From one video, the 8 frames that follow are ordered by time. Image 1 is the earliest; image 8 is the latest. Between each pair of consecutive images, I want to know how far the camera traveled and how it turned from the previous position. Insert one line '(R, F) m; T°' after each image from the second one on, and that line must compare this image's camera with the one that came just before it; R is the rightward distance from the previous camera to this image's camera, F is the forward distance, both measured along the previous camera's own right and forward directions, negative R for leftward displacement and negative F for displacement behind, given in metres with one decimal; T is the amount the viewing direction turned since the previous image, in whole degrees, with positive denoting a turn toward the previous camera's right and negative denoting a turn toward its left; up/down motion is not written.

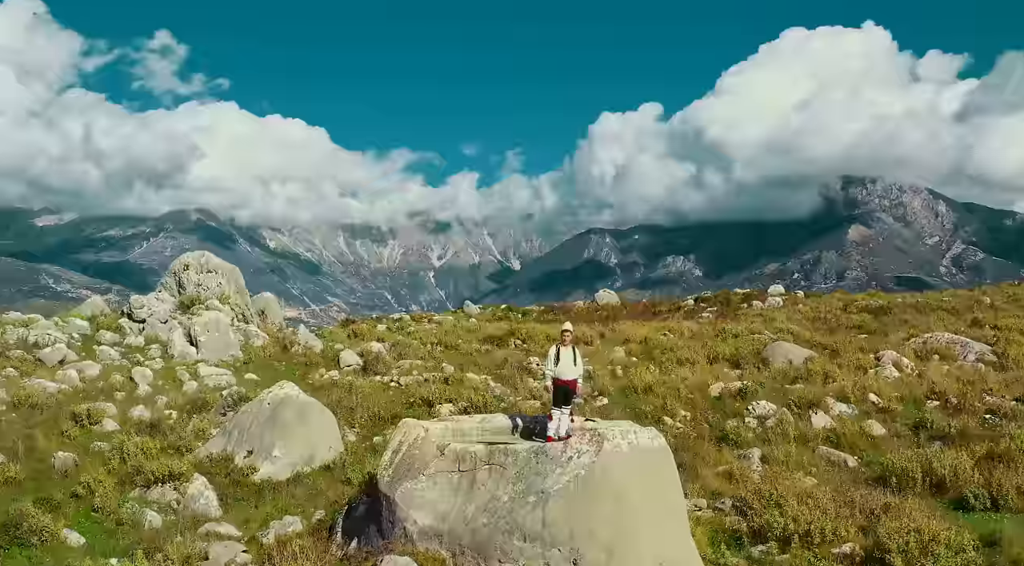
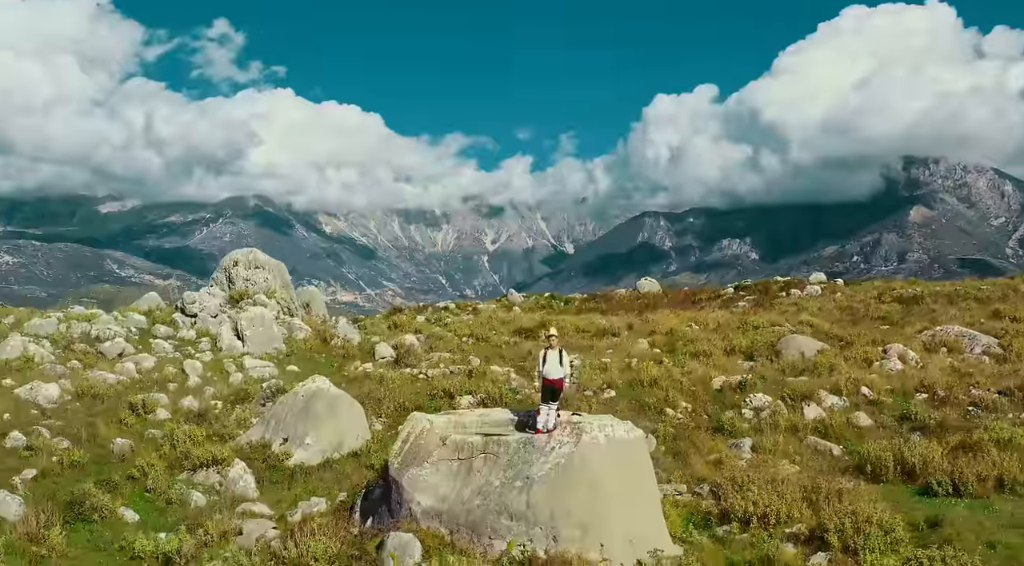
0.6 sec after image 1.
(+1.0, -1.7) m; -3°
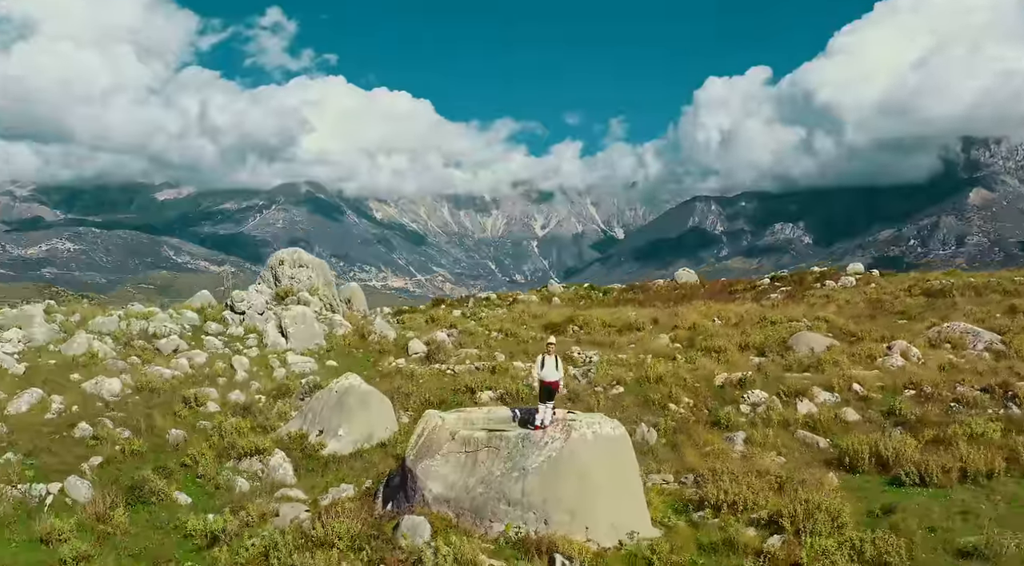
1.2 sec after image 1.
(+0.9, -1.9) m; -3°
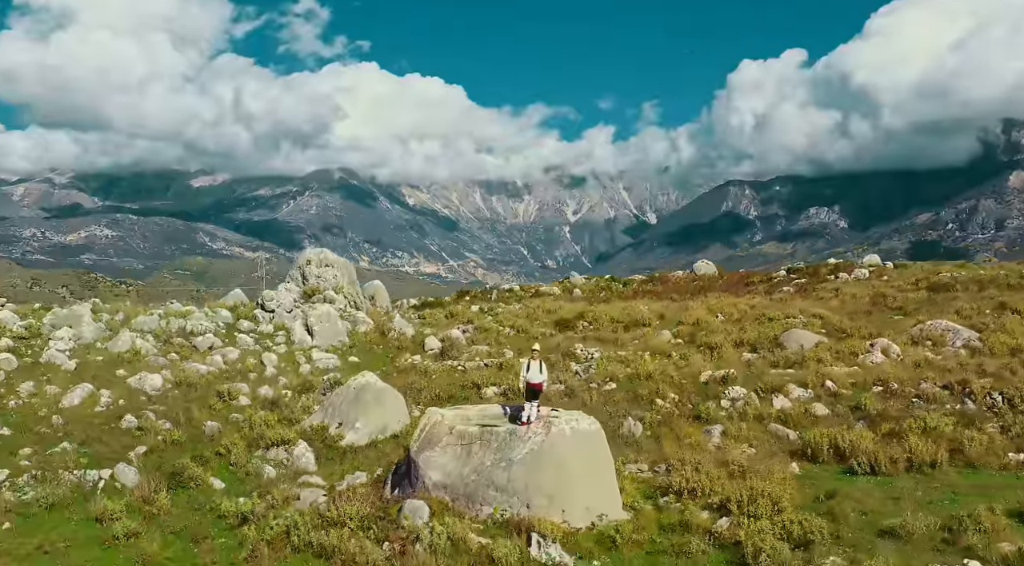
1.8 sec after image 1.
(+0.9, -2.4) m; -2°
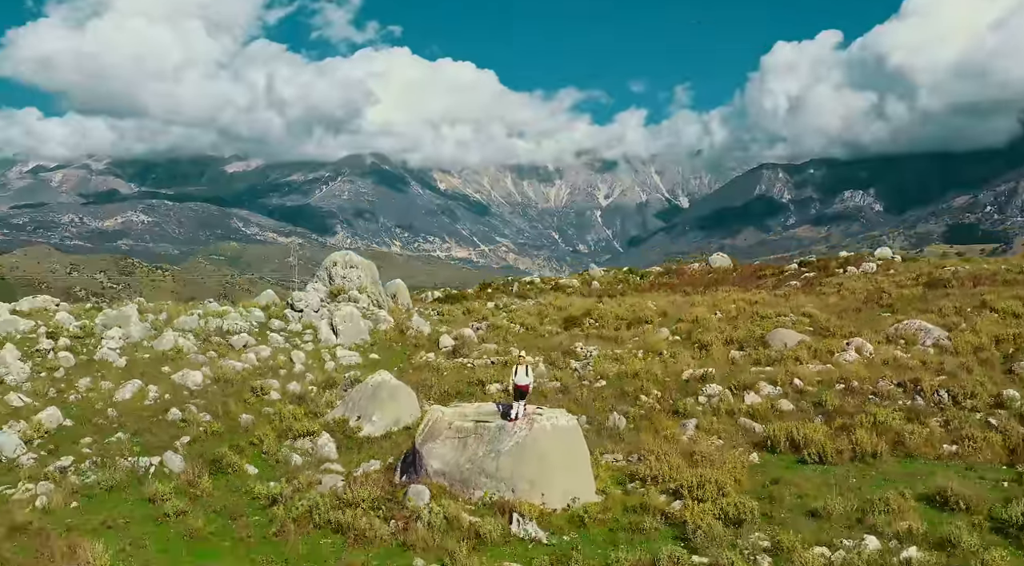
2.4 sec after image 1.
(+1.0, -3.1) m; -2°
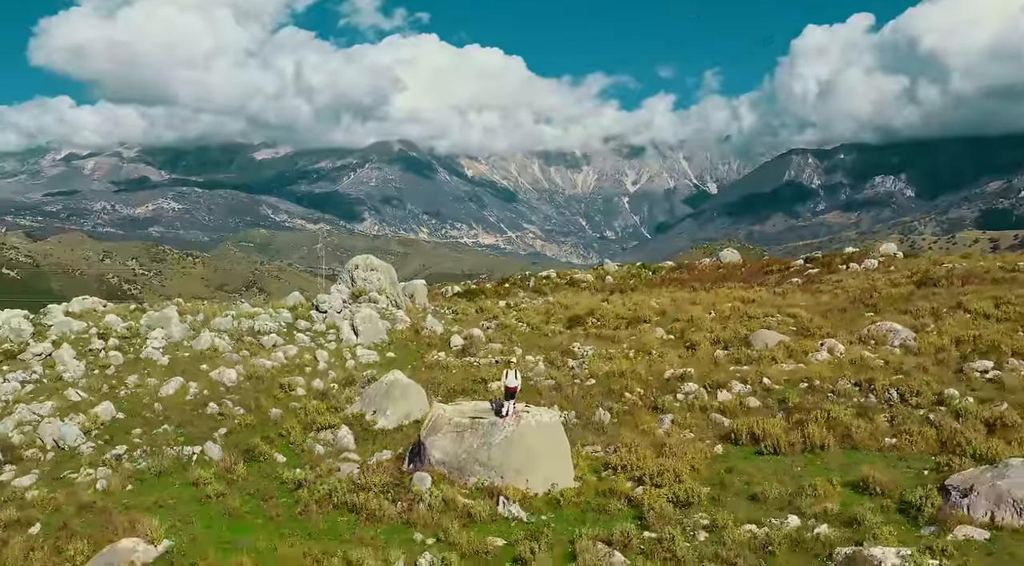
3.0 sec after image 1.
(+1.0, -3.6) m; -2°
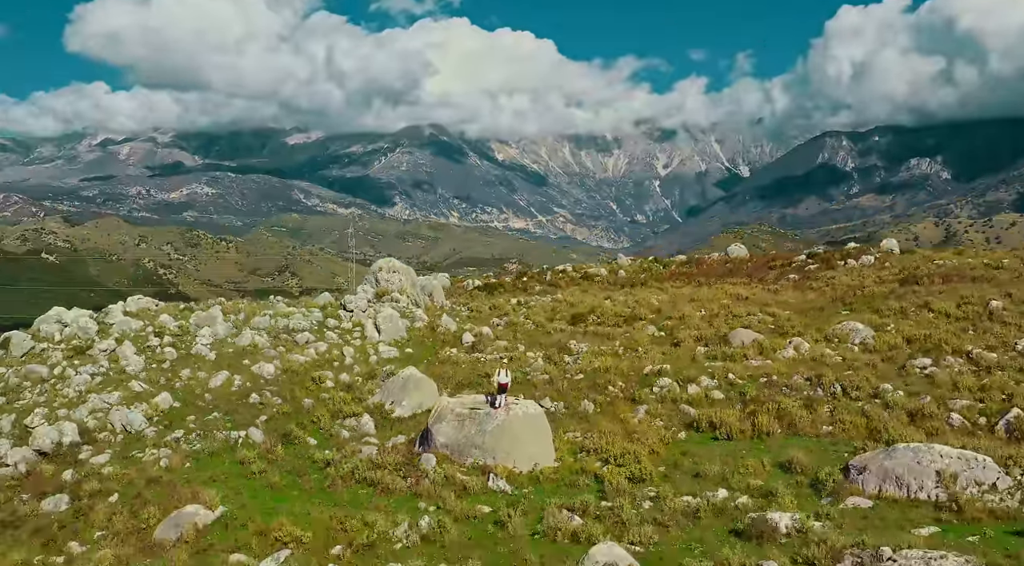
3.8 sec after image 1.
(+1.3, -5.1) m; -2°
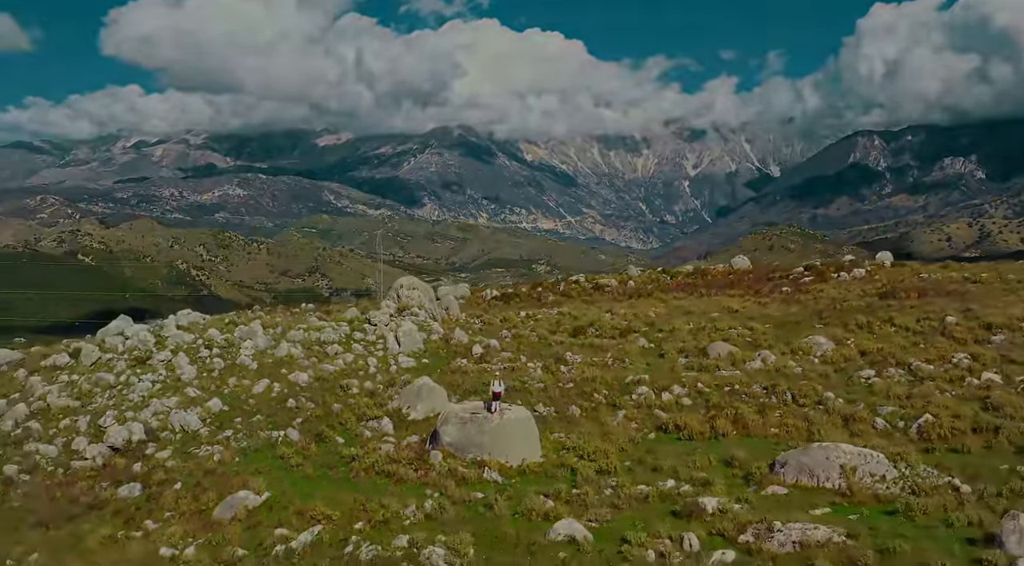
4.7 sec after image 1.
(+1.4, -6.2) m; -2°
